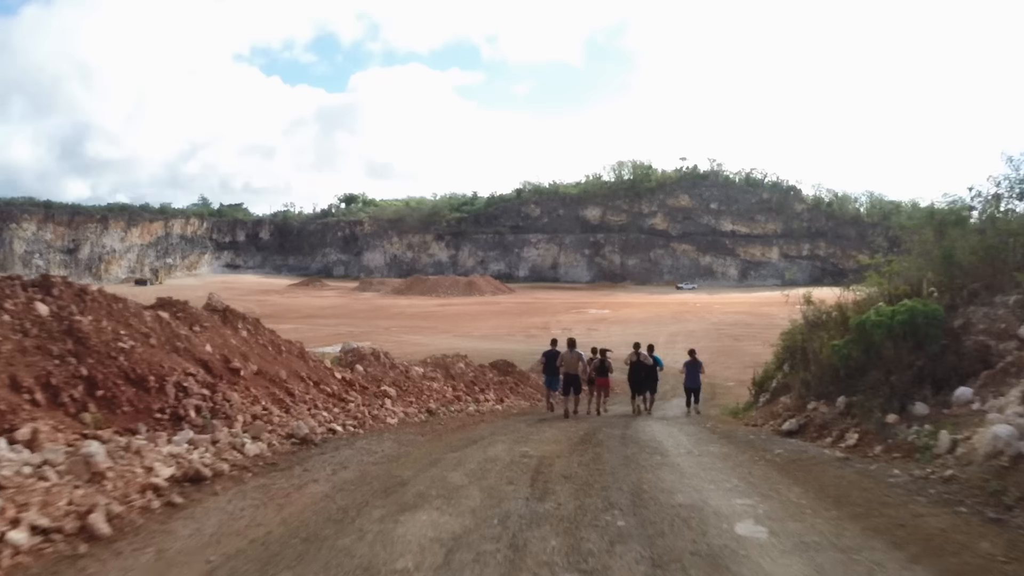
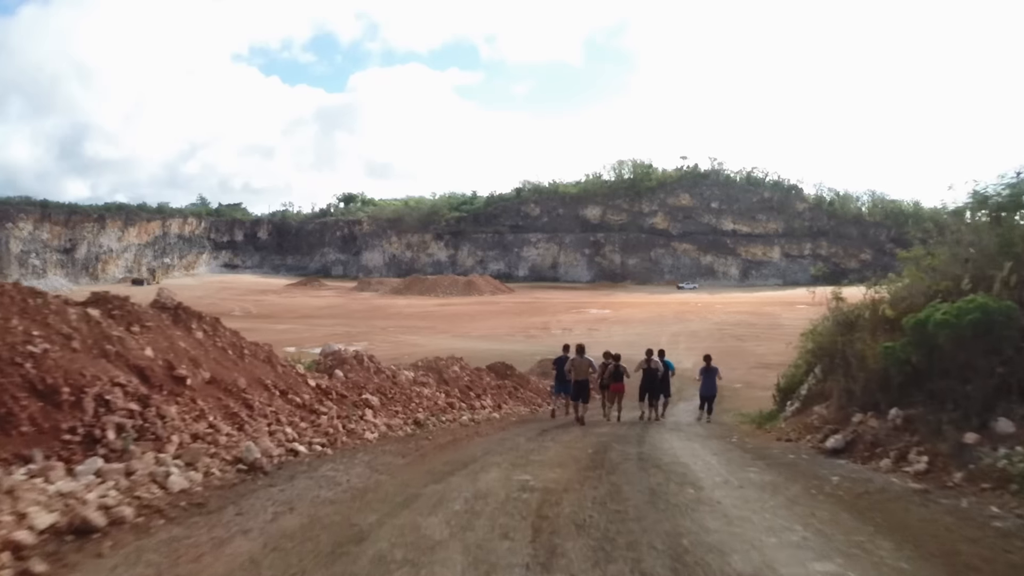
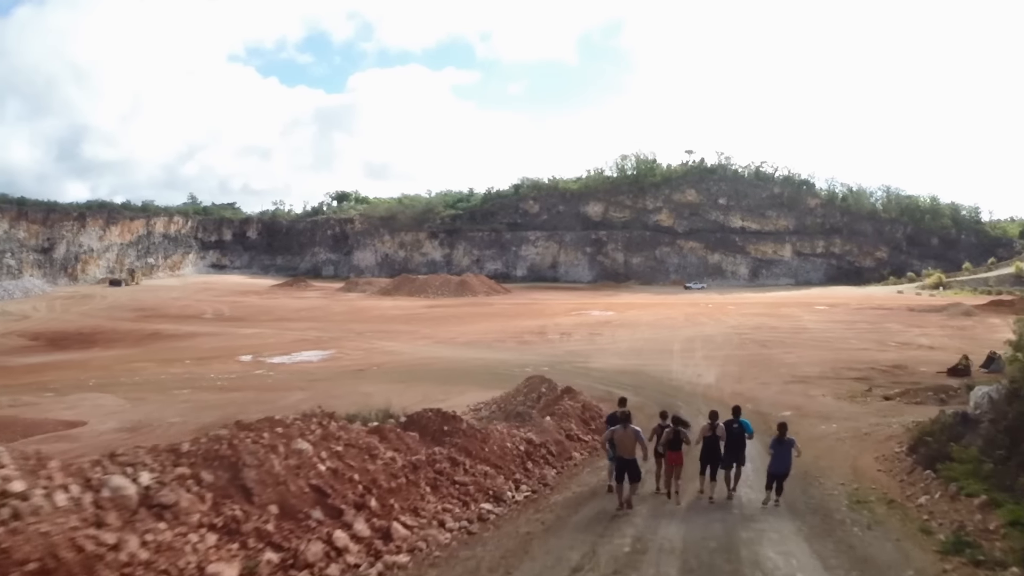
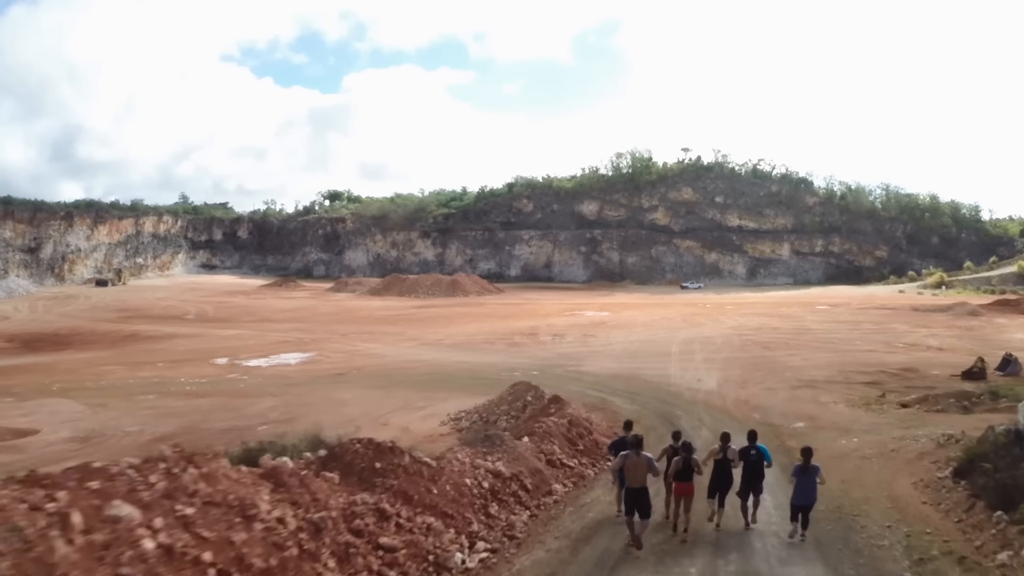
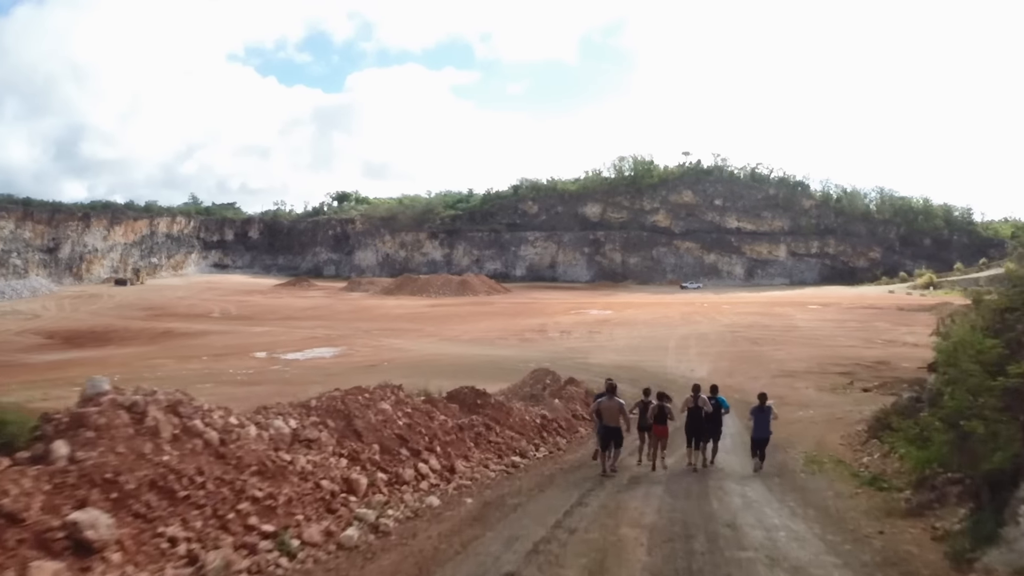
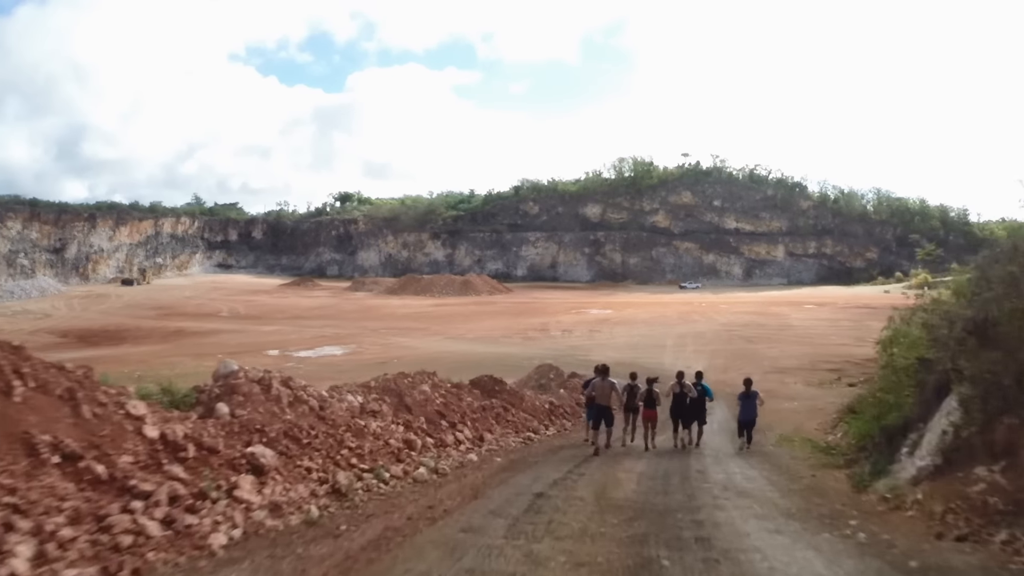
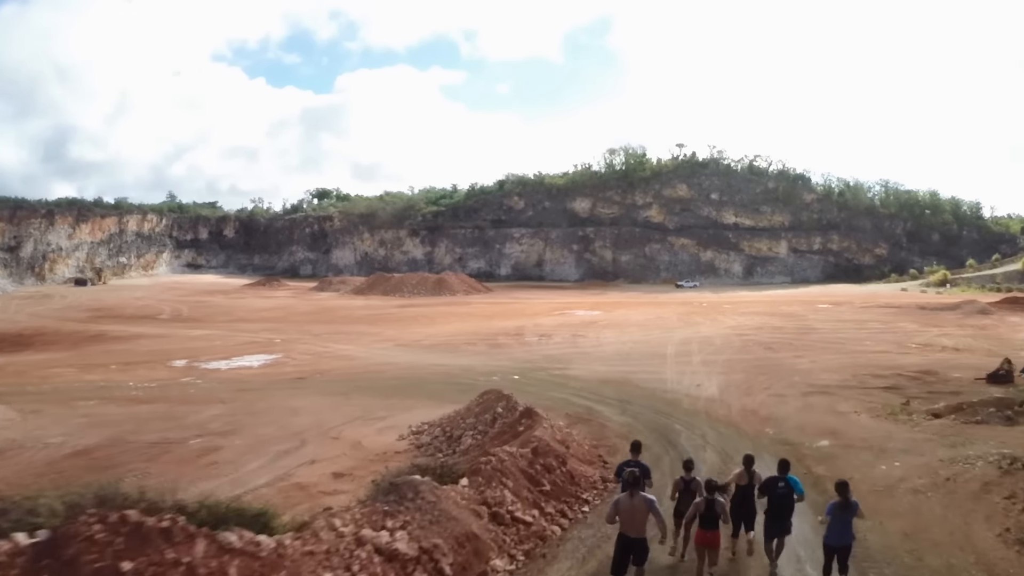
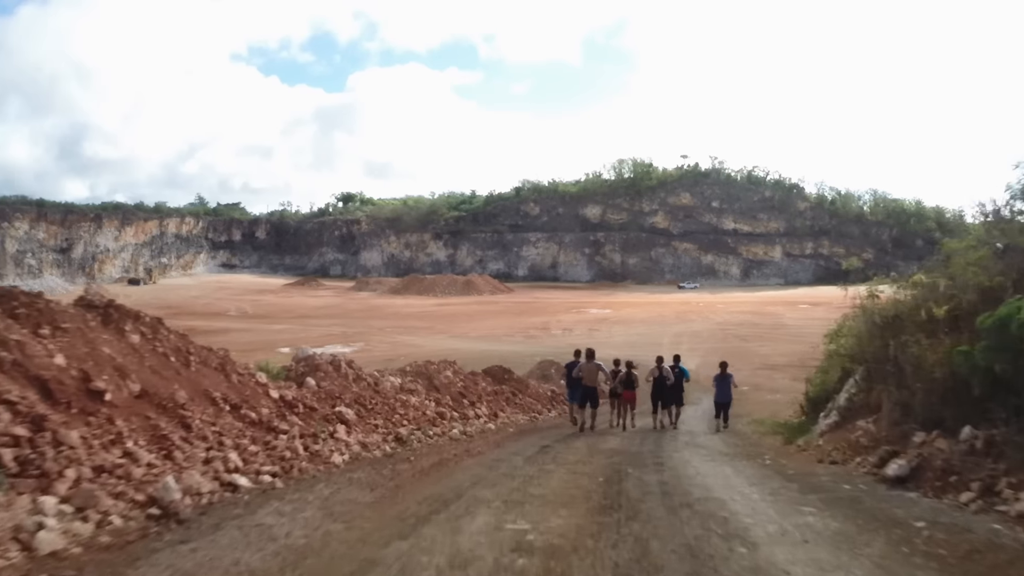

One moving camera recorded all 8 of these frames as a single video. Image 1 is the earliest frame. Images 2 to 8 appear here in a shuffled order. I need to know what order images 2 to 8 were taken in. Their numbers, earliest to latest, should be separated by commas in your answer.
2, 8, 6, 5, 3, 4, 7
